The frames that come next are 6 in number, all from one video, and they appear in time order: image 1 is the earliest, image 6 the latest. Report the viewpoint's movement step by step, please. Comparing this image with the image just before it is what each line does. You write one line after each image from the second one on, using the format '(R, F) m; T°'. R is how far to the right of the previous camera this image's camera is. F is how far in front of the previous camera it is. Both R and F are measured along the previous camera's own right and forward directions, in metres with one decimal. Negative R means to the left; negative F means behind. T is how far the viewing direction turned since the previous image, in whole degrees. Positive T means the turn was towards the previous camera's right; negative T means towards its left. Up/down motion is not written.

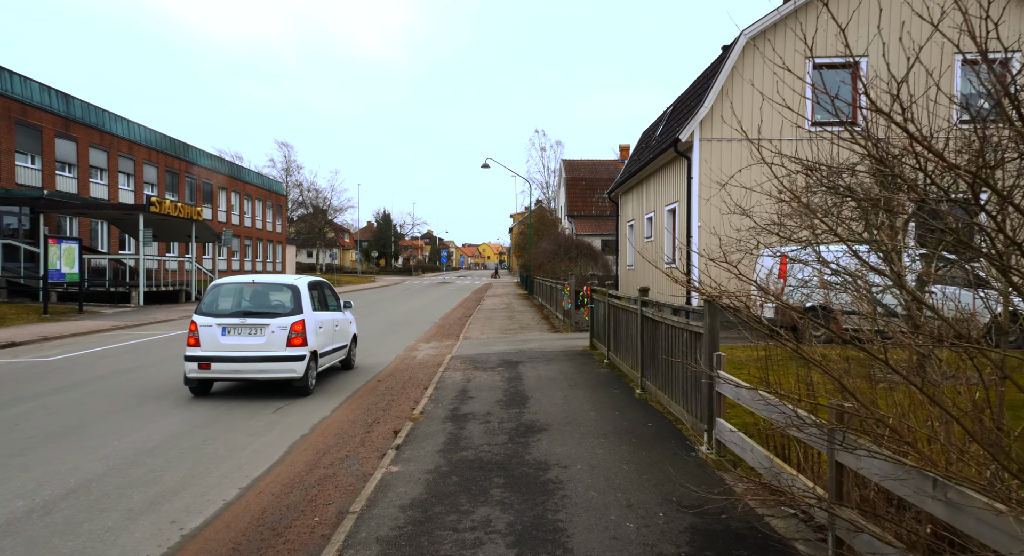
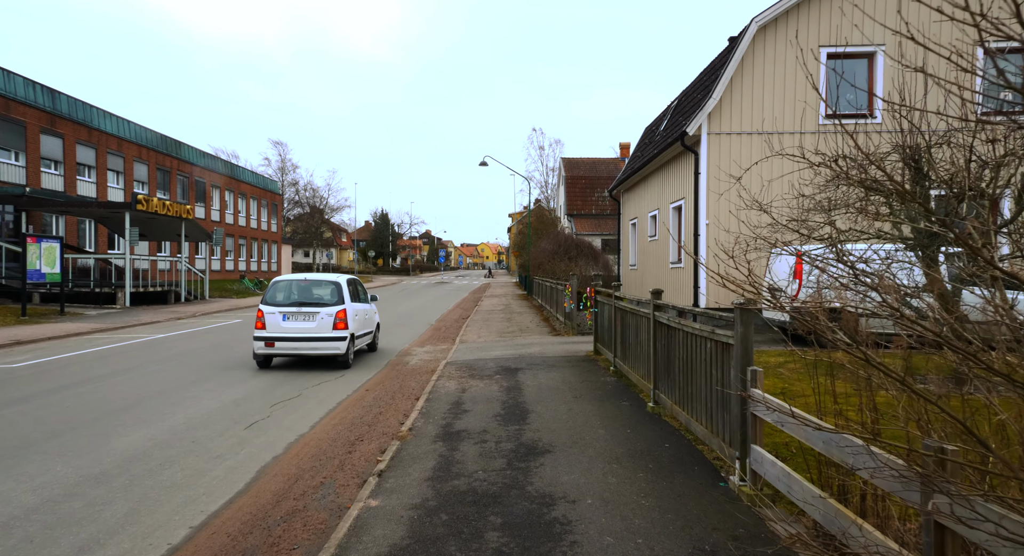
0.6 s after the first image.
(0.0, +0.7) m; 0°
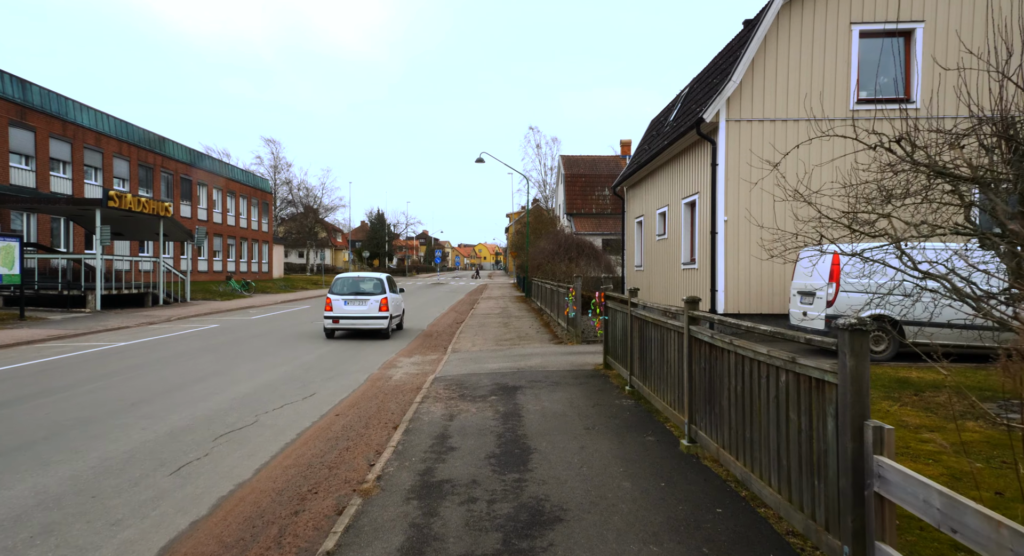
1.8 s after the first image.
(0.0, +1.3) m; 0°
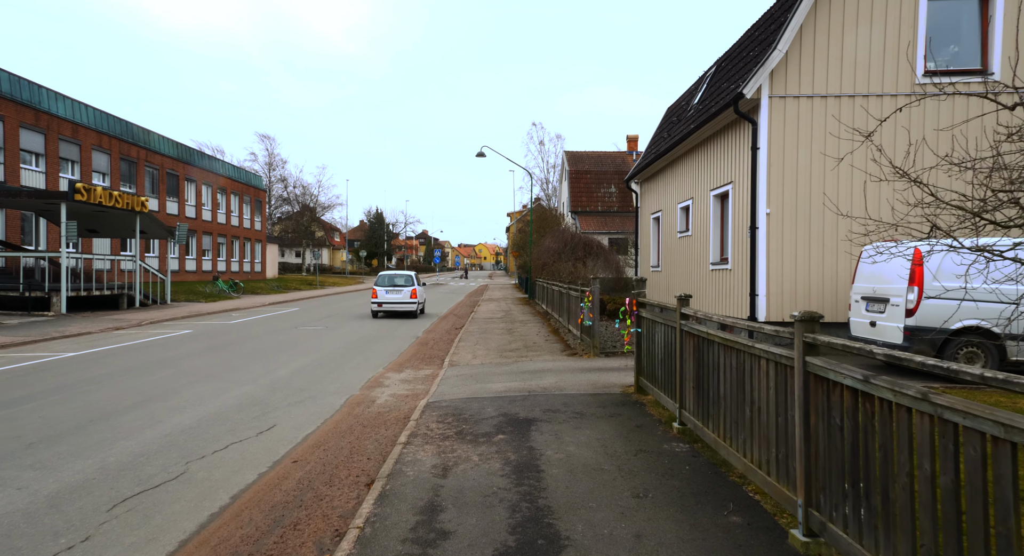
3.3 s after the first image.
(-0.1, +1.7) m; 0°
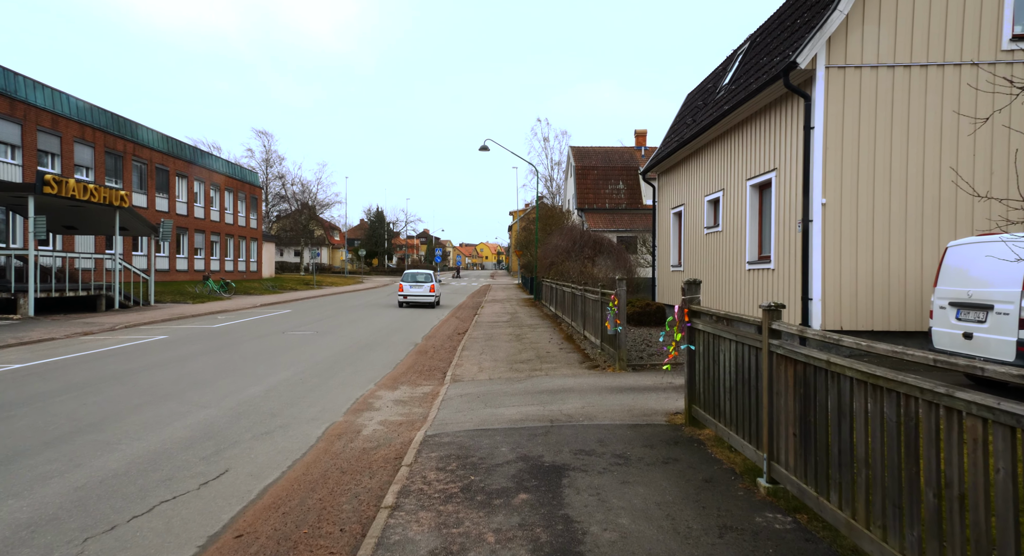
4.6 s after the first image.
(-0.2, +1.5) m; 0°
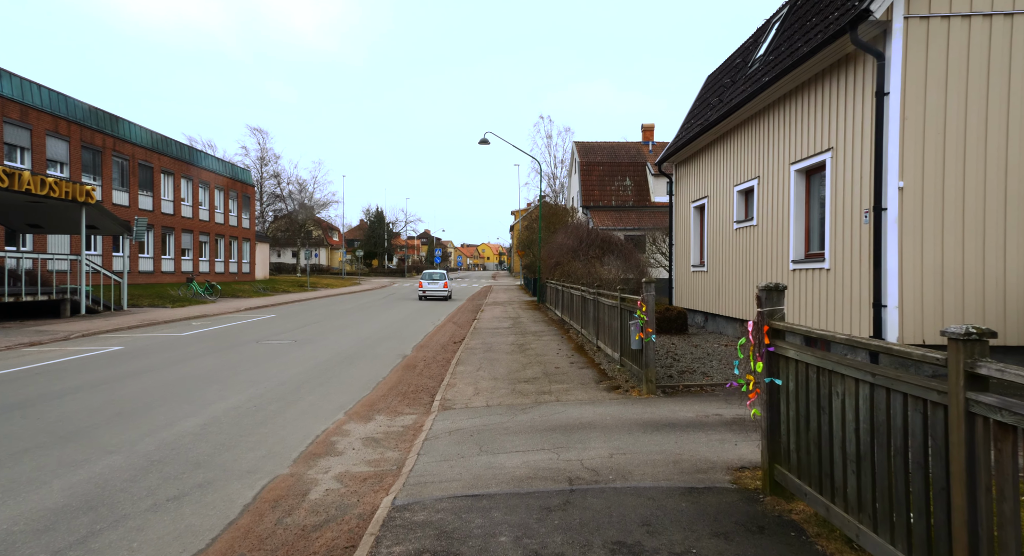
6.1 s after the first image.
(0.0, +1.7) m; 0°
